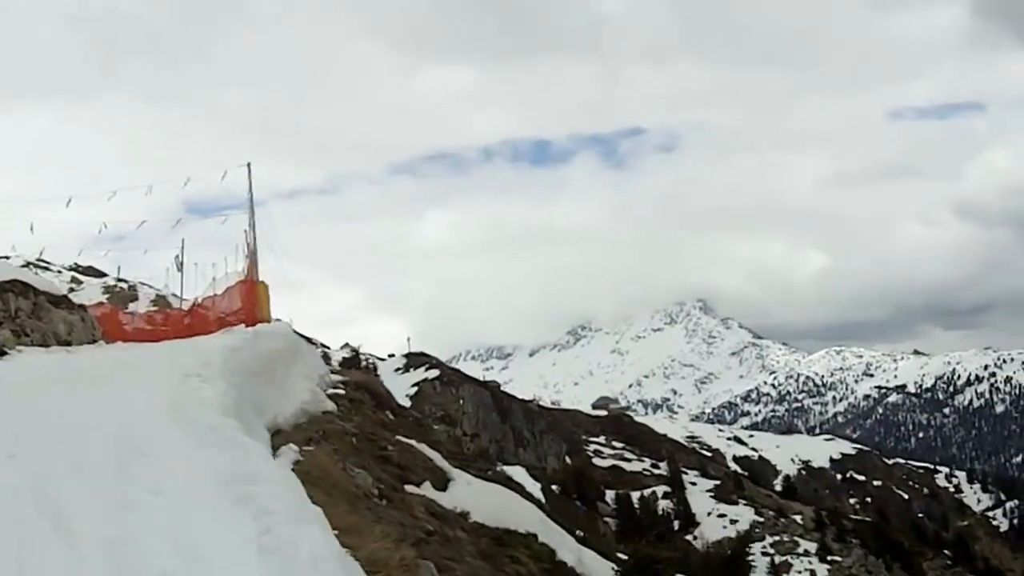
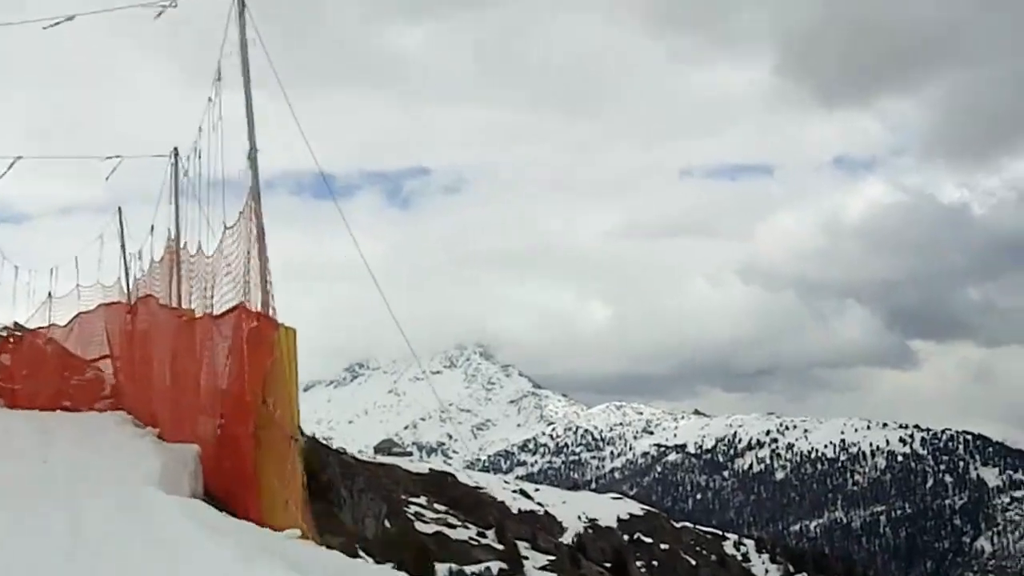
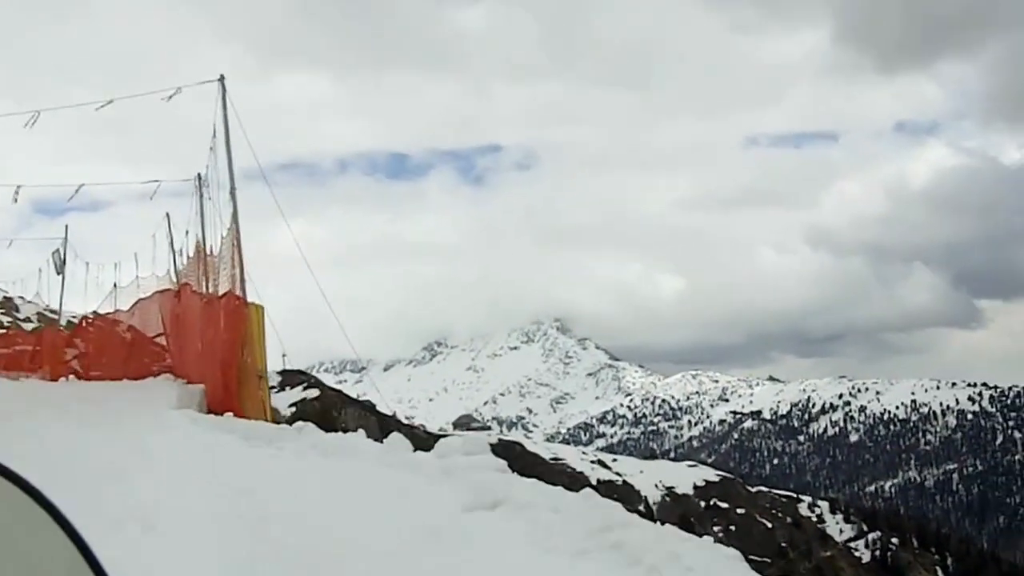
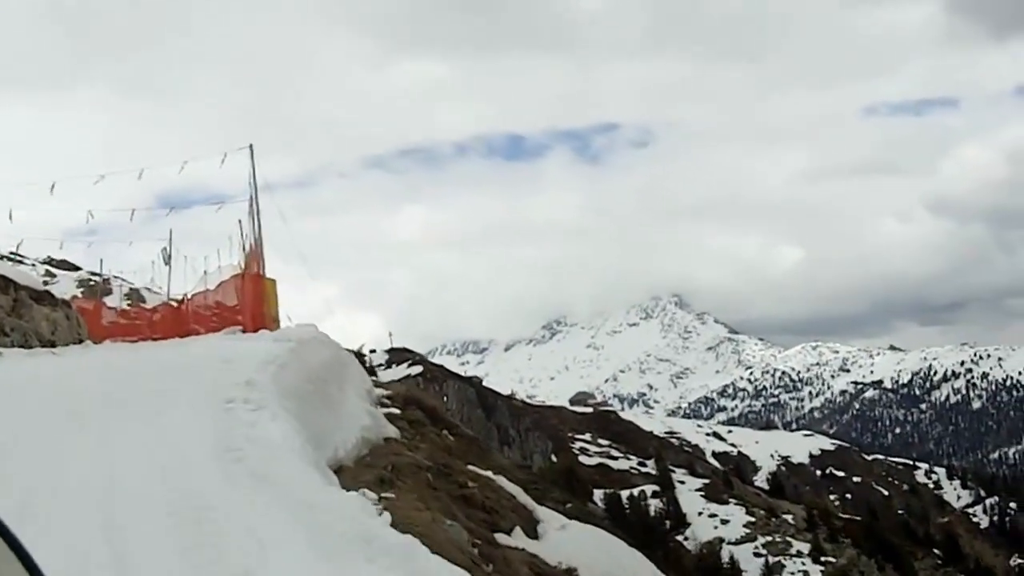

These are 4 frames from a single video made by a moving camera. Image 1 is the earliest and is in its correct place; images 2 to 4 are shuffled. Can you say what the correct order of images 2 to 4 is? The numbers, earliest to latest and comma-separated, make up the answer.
4, 3, 2
